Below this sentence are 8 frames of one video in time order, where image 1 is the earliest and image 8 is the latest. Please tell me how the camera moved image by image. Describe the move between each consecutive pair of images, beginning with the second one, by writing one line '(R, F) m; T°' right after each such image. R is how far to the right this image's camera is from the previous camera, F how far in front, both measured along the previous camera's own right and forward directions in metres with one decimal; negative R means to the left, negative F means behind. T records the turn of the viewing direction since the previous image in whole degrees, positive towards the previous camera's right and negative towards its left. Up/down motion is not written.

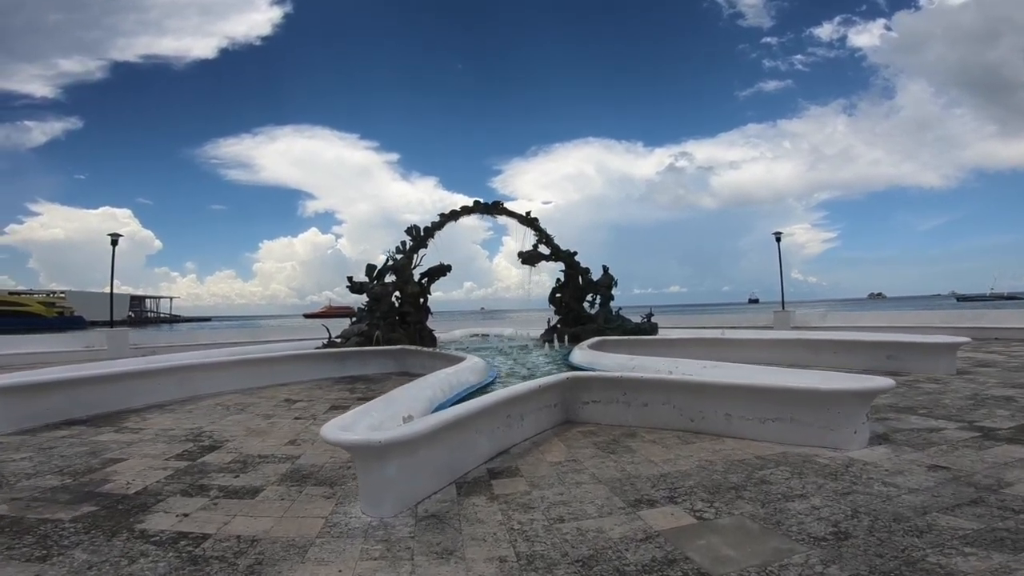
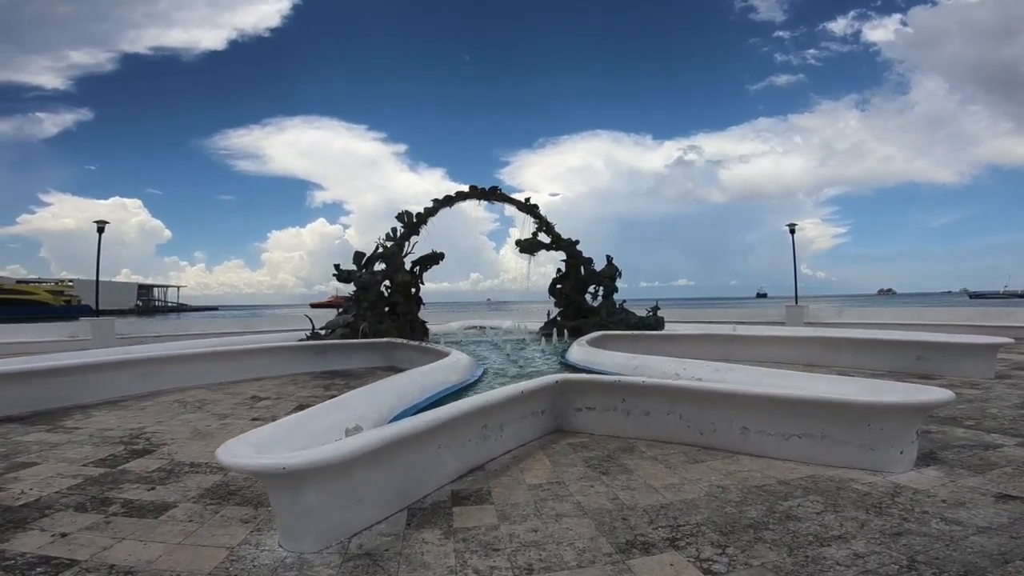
(+0.3, +1.0) m; -1°
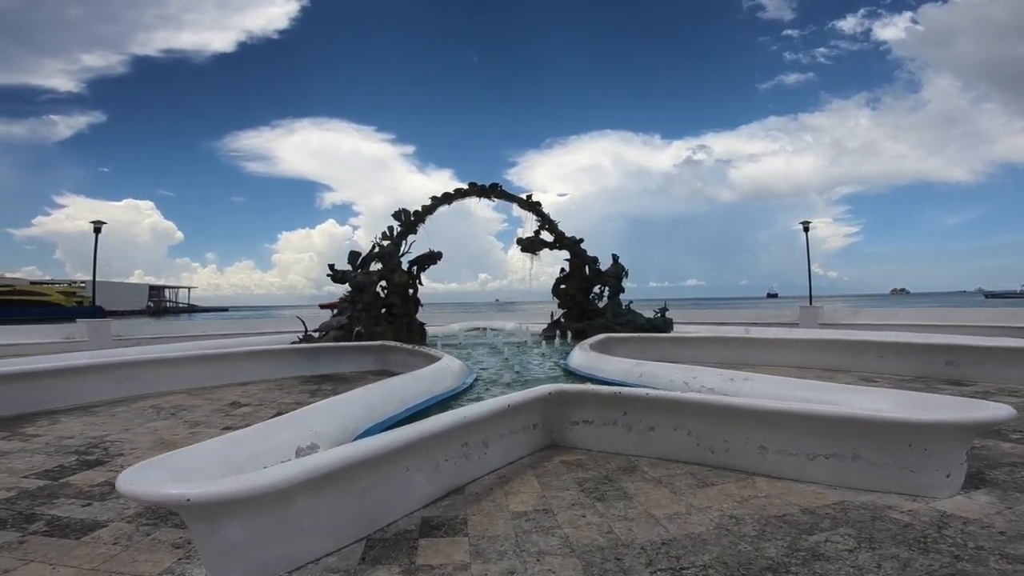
(+0.2, +0.6) m; -1°
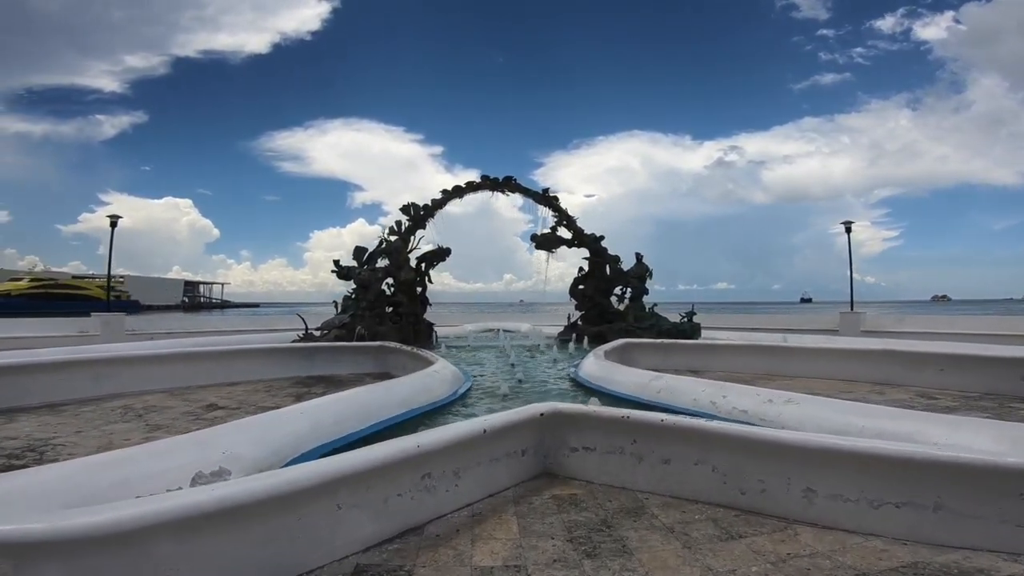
(+0.3, +1.0) m; -3°
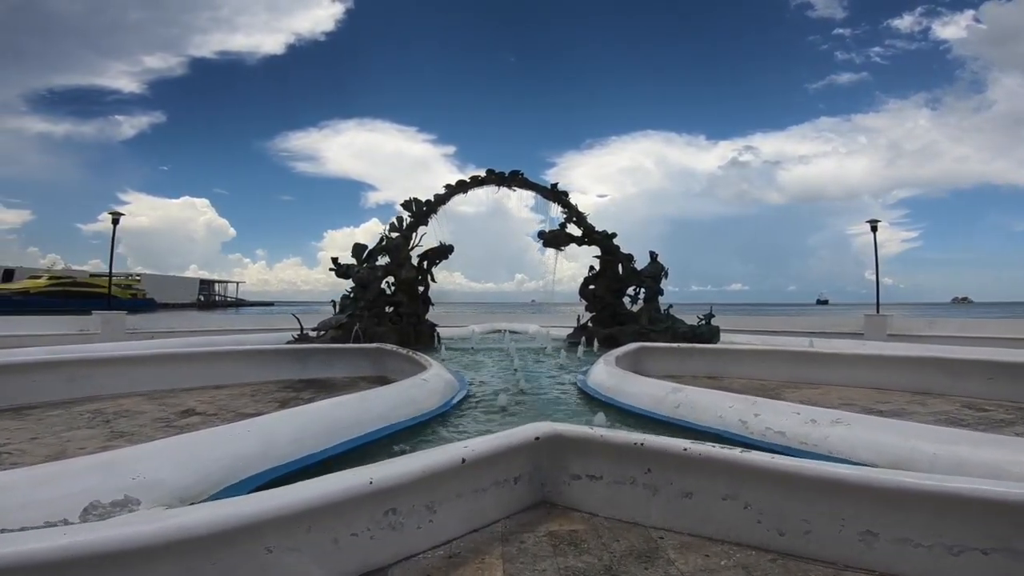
(+0.1, +0.7) m; -1°
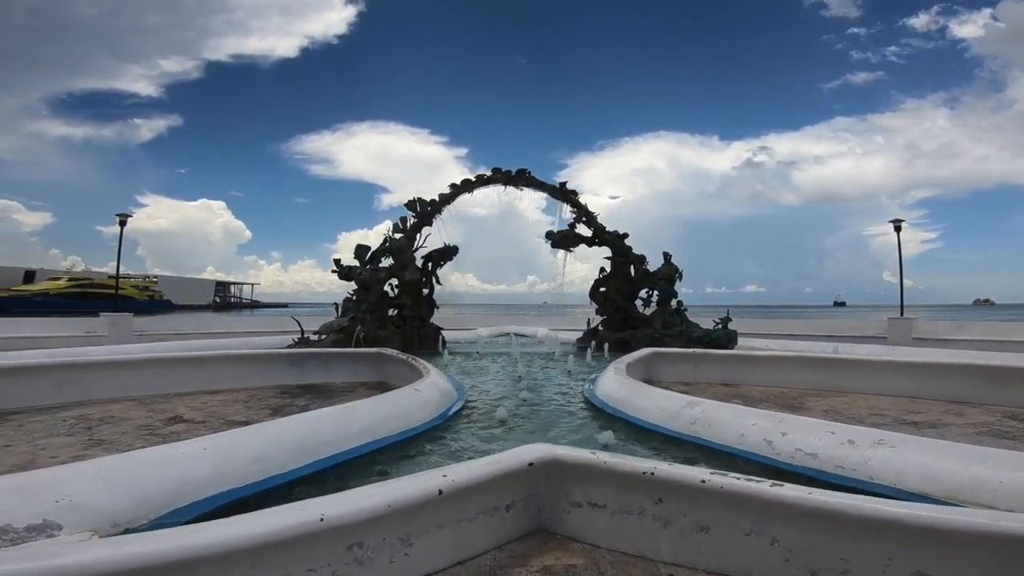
(+0.1, +0.5) m; -1°
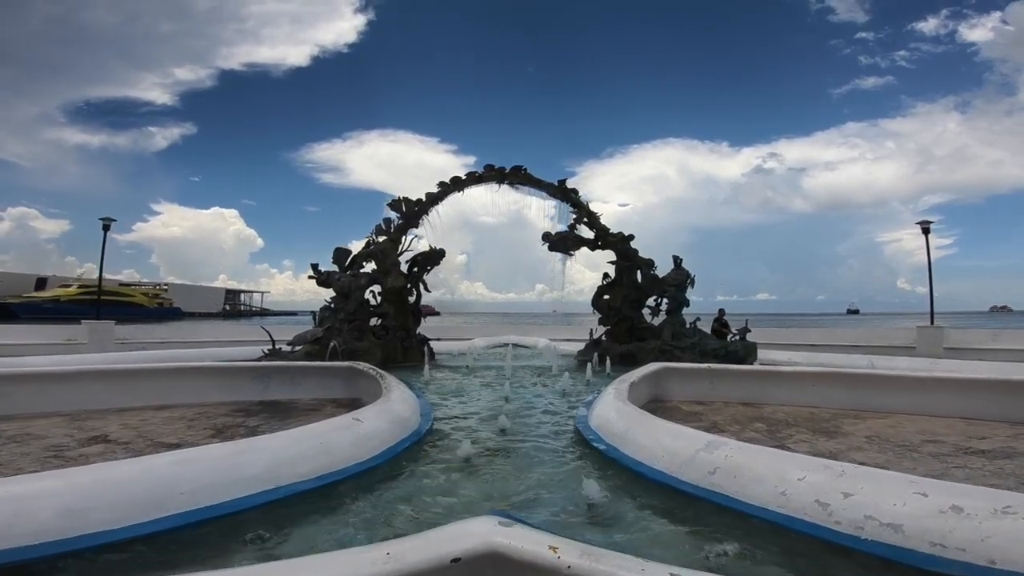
(+0.3, +1.1) m; -1°
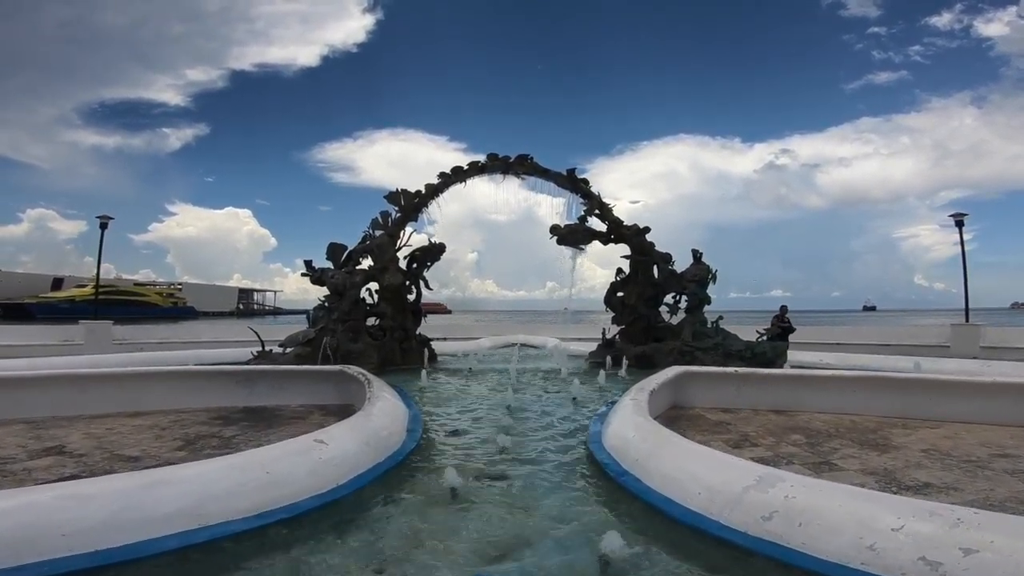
(+0.1, +0.8) m; -1°
